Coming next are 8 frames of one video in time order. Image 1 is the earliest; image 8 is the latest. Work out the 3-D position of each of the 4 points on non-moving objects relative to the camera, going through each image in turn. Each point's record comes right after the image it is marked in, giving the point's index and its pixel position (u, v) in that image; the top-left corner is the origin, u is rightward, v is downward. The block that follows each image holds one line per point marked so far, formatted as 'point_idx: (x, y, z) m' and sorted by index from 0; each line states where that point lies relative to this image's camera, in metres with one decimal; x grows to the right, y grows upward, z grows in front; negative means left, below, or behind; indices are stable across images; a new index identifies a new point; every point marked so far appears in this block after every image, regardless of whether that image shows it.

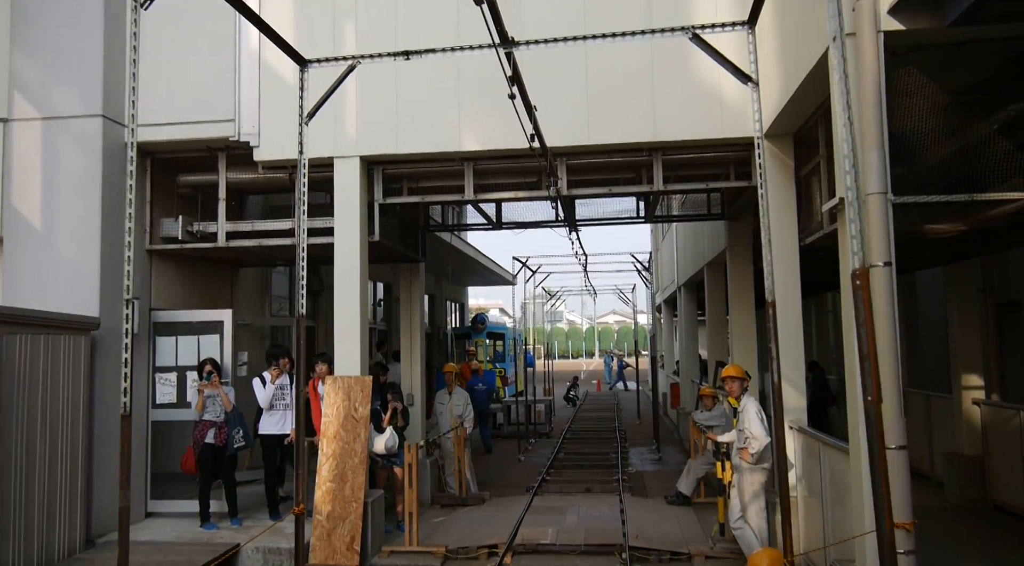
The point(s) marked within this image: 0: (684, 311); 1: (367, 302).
0: (+4.0, -0.6, +17.1) m
1: (-1.6, -0.2, +7.9) m
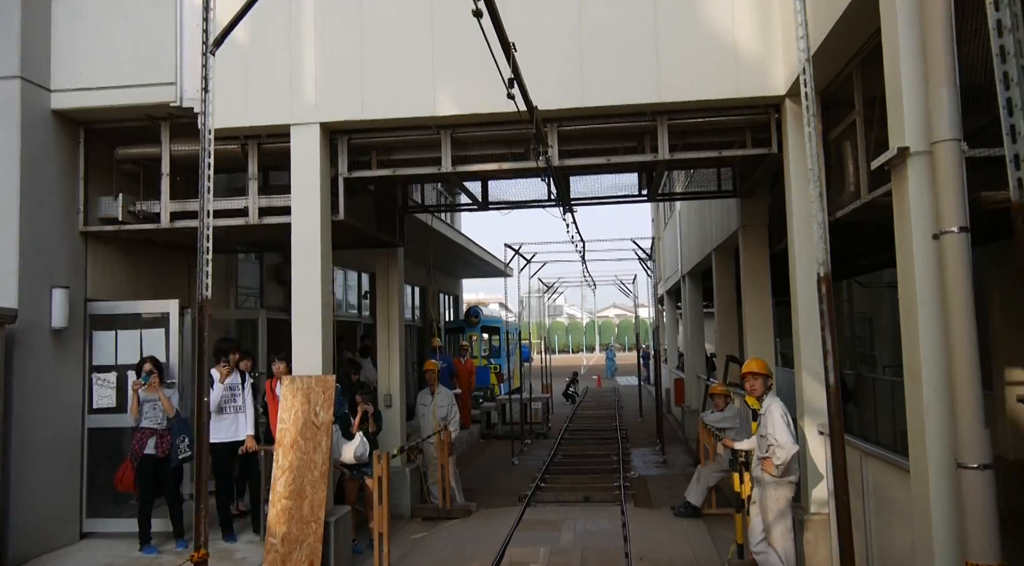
0: (+3.9, -0.4, +16.1) m
1: (-1.7, -0.1, +6.9) m
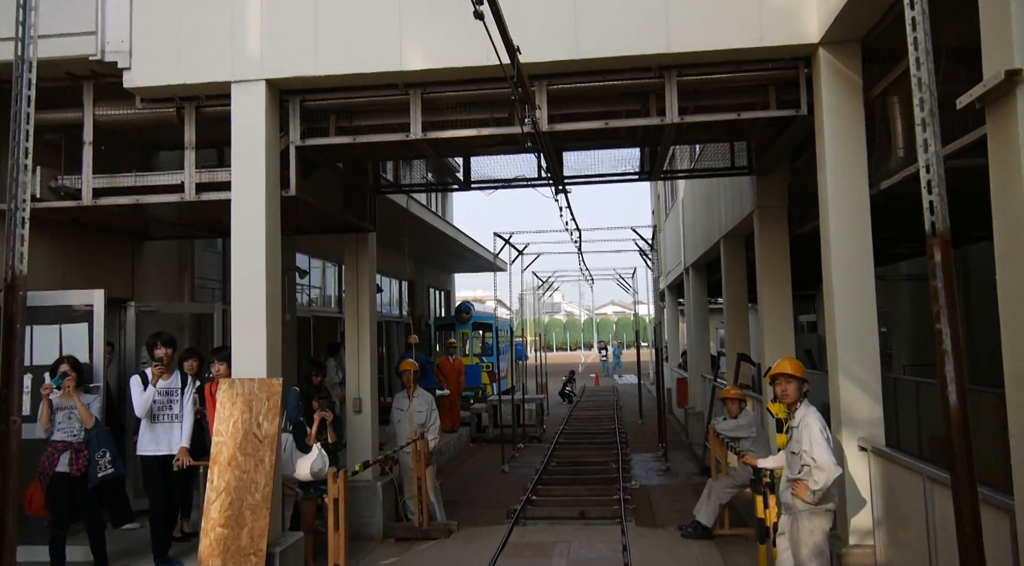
0: (+3.7, -0.3, +15.0) m
1: (-1.9, 0.0, +5.8) m
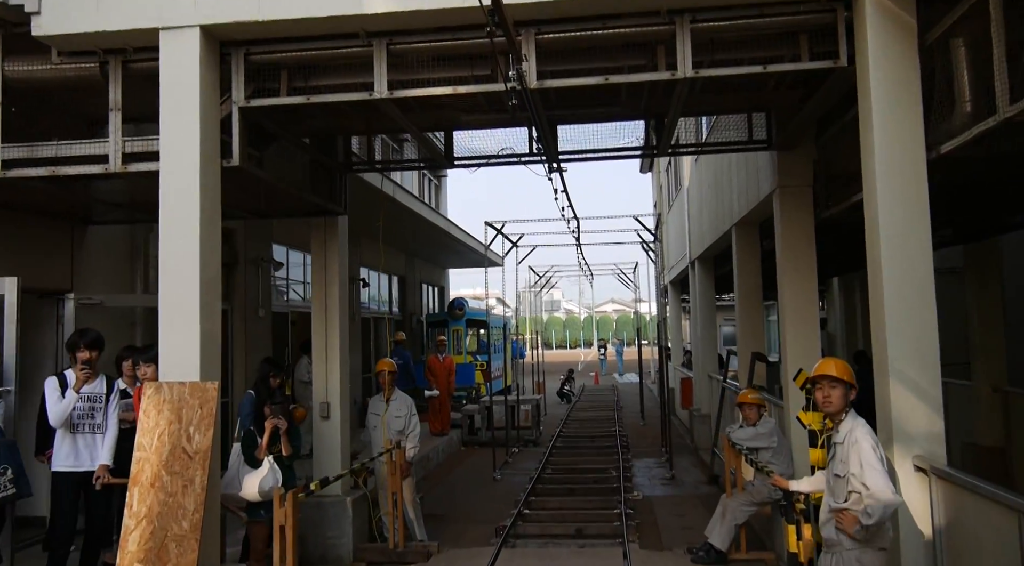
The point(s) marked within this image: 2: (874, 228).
0: (+3.6, -0.2, +14.1) m
1: (-2.0, +0.1, +4.9) m
2: (+2.2, +0.3, +4.4) m
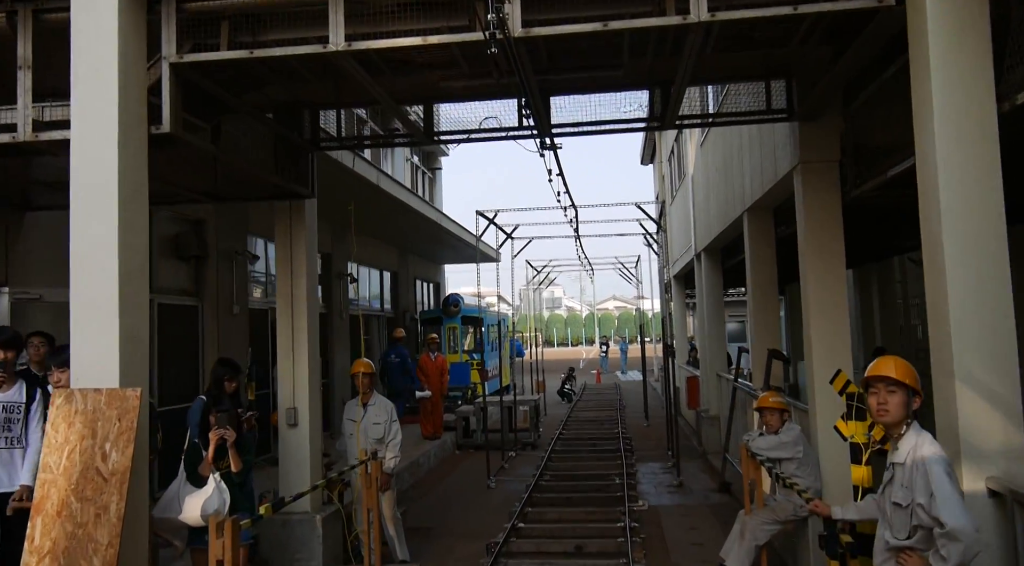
0: (+3.5, 0.0, +13.3) m
1: (-2.1, +0.2, +4.1) m
2: (+2.1, +0.4, +3.6) m
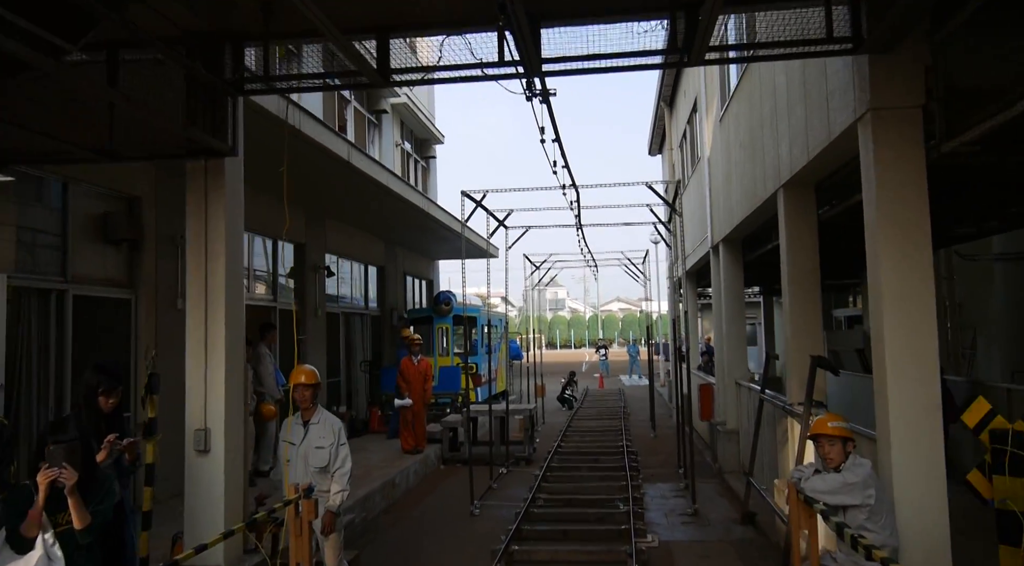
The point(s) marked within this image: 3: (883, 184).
0: (+3.4, 0.0, +11.9) m
1: (-2.2, +0.3, +2.7) m
2: (+1.9, +0.5, +2.1) m
3: (+2.3, +0.6, +4.6) m
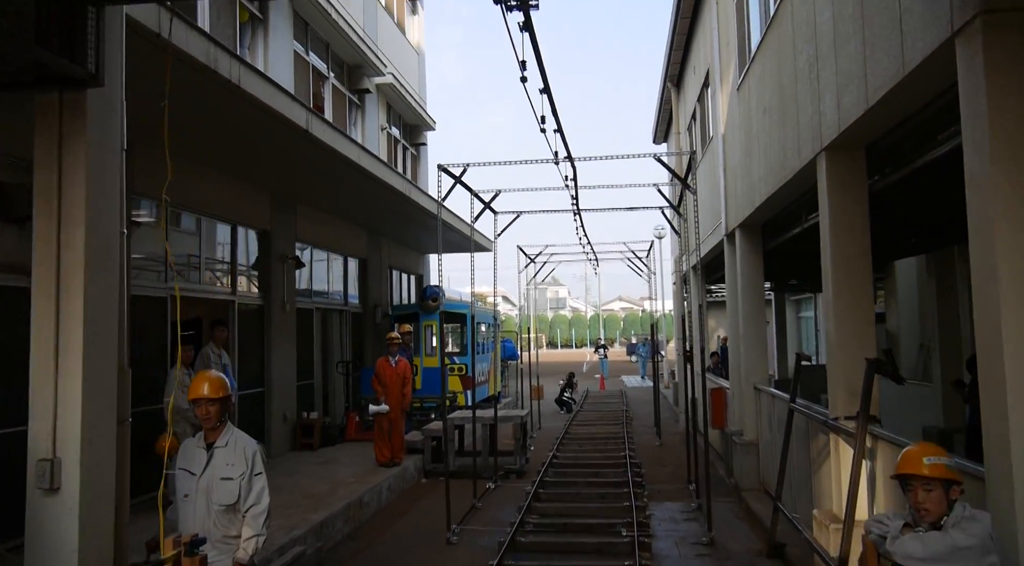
0: (+3.2, +0.2, +10.5) m
1: (-2.4, +0.4, +1.4) m
2: (+1.7, +0.6, +0.8) m
3: (+2.1, +0.7, +3.2) m
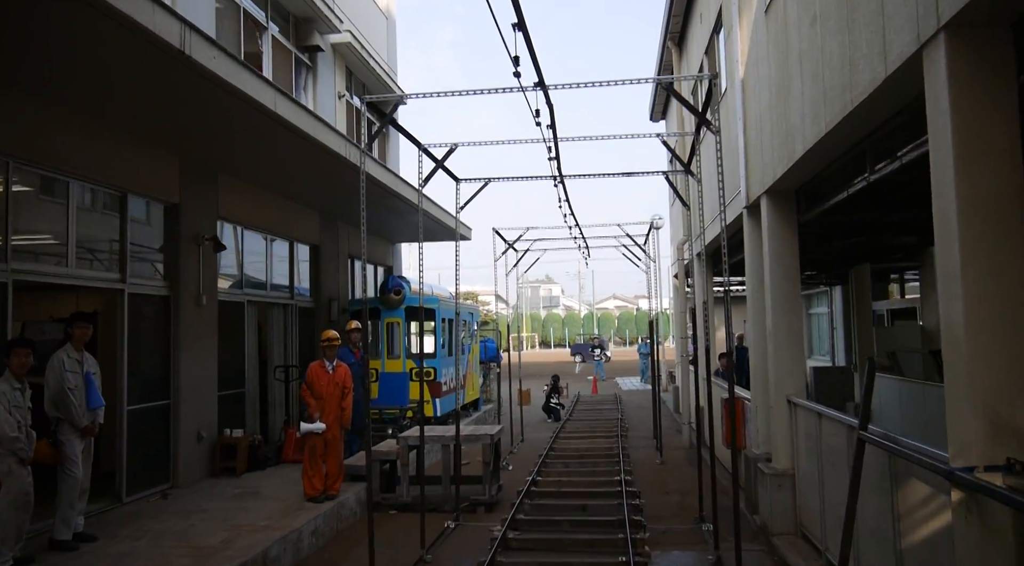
0: (+2.8, +0.3, +8.4) m
1: (-2.8, +0.6, -0.8) m
2: (+1.4, +0.8, -1.4) m
3: (+1.8, +0.9, +1.0) m
